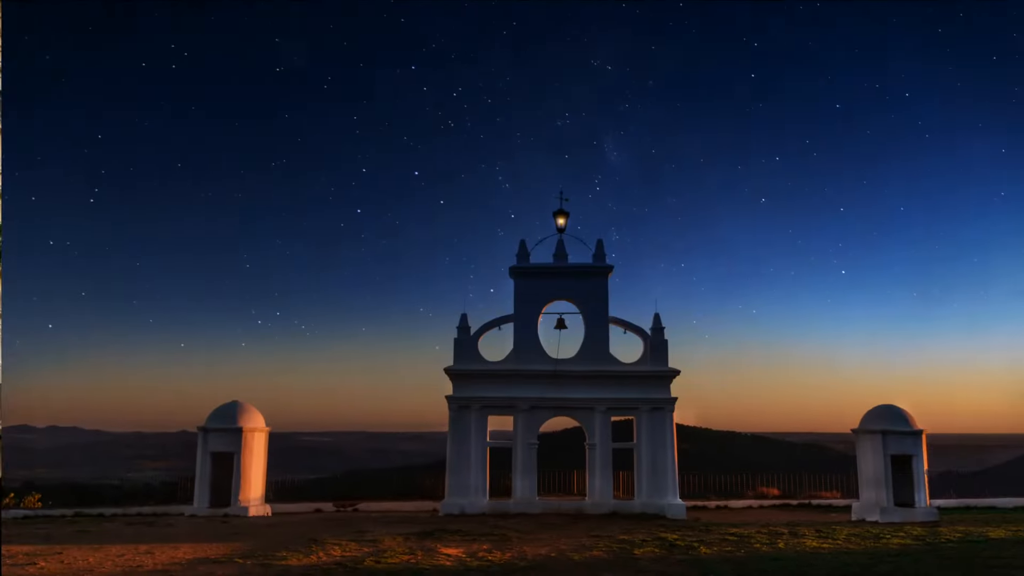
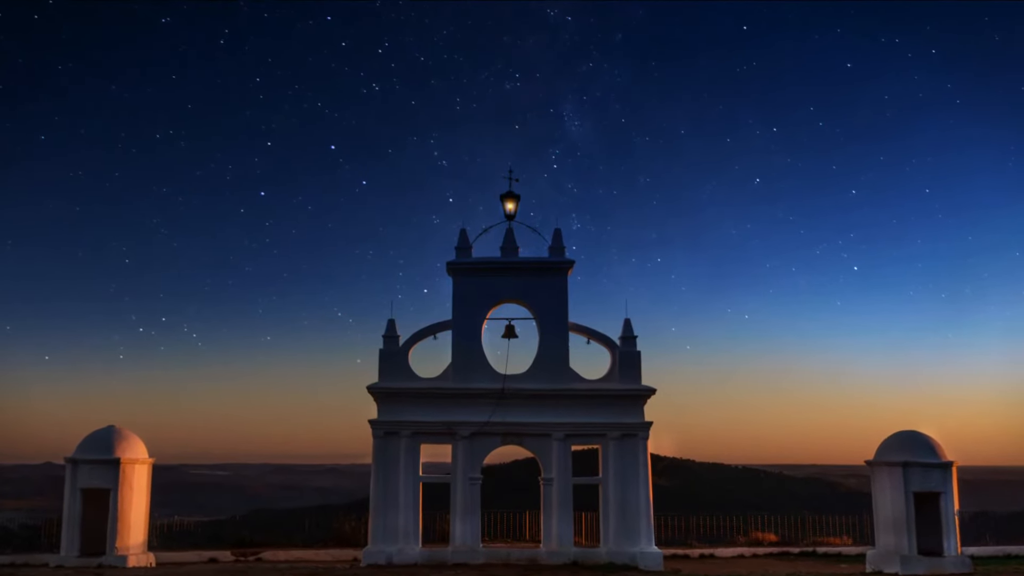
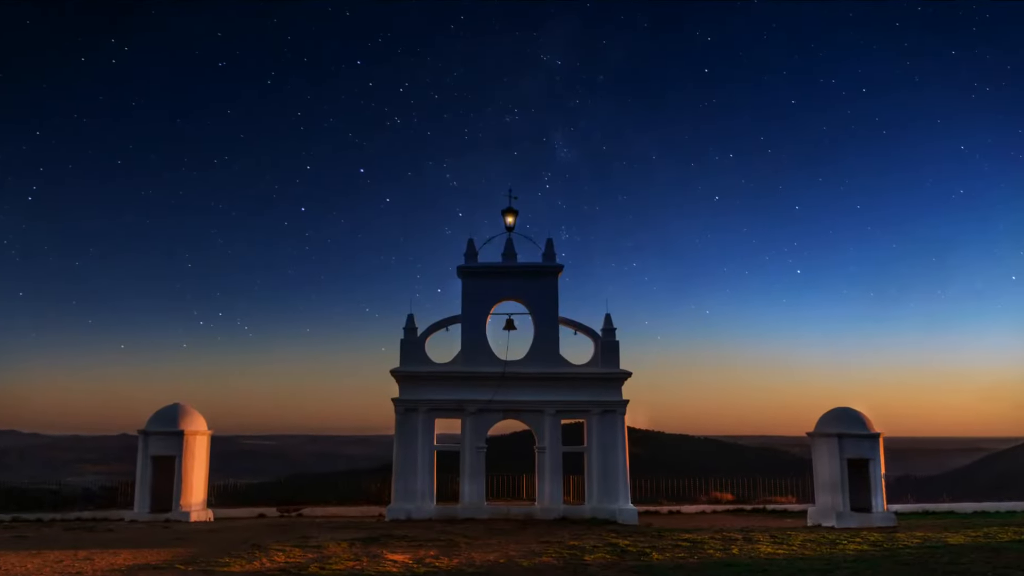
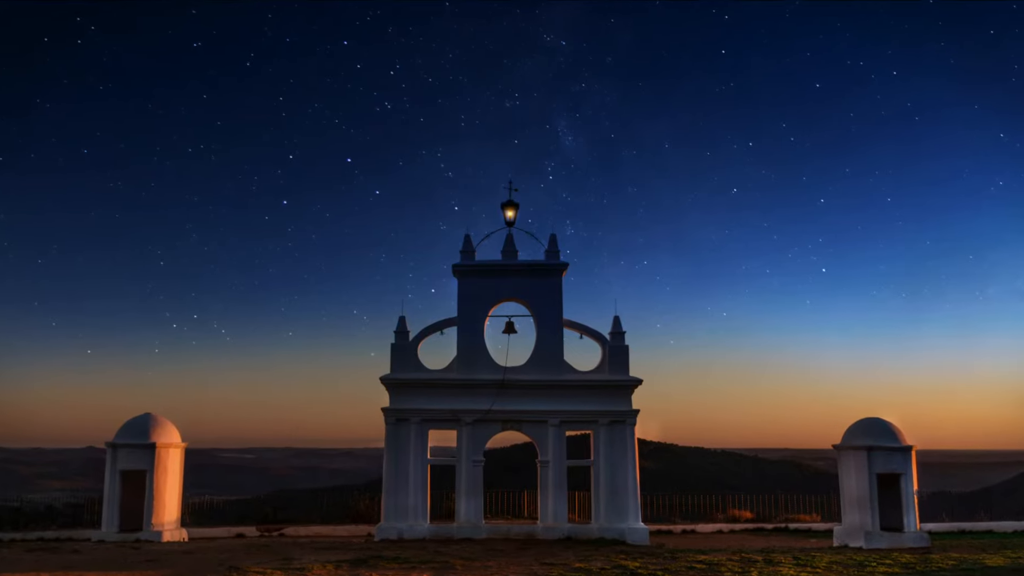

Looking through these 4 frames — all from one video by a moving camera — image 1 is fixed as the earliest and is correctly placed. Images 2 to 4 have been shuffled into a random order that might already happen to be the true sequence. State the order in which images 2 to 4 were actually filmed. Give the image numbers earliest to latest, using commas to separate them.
3, 4, 2
